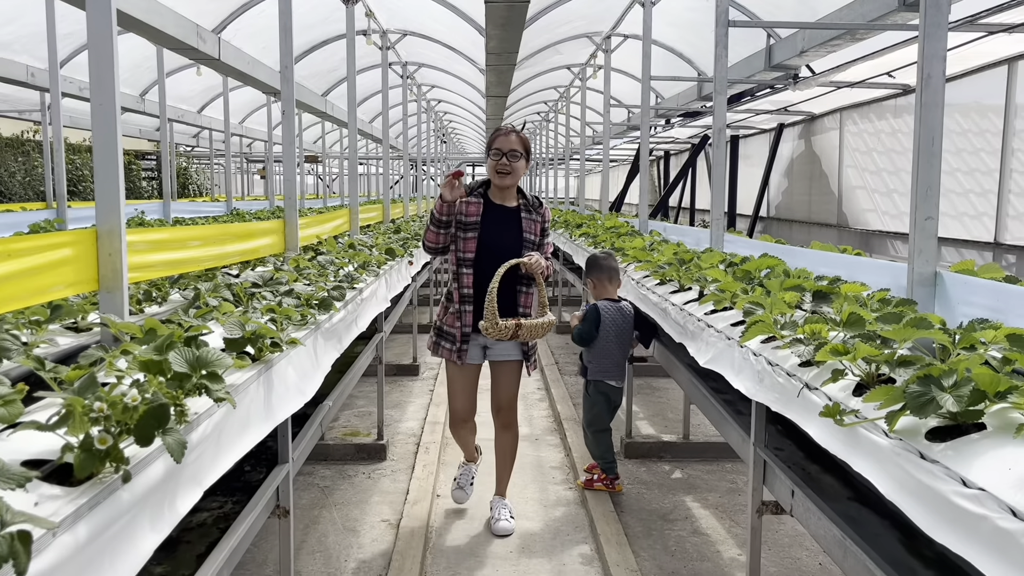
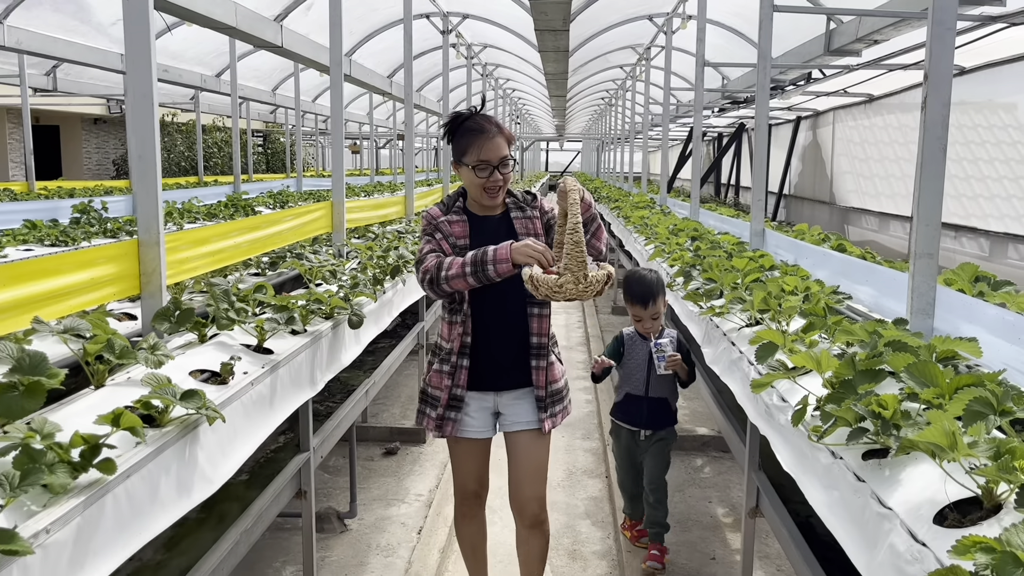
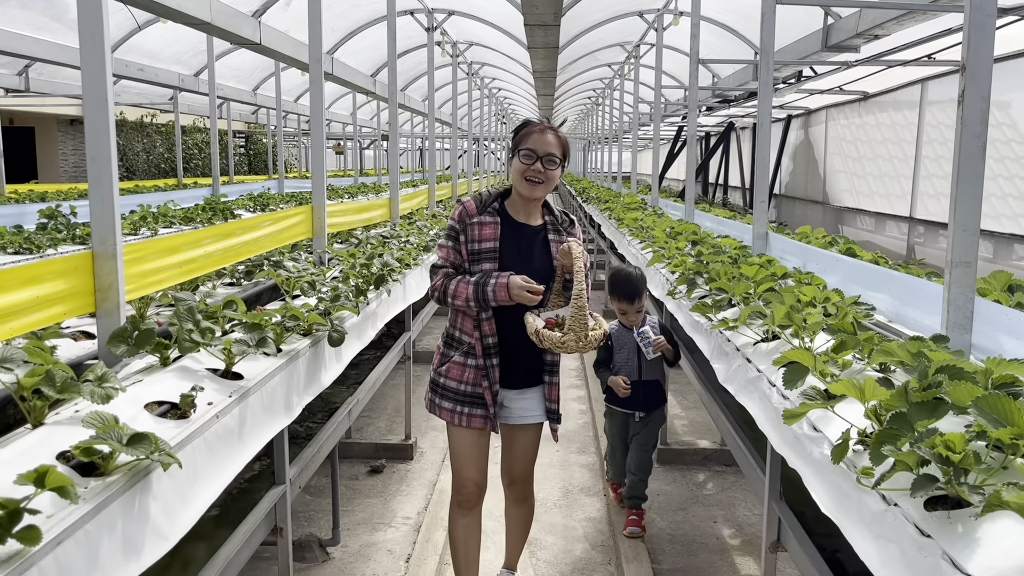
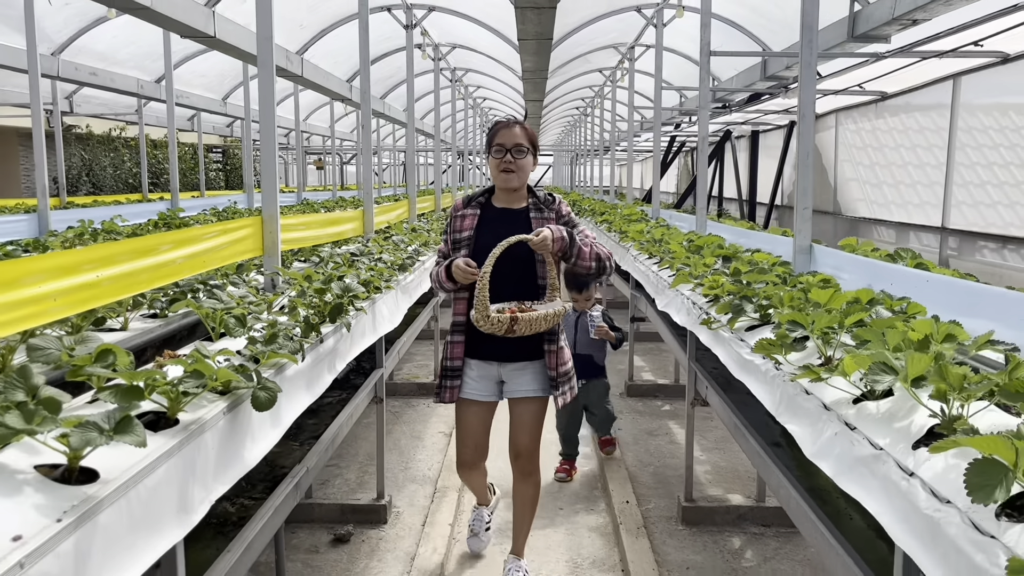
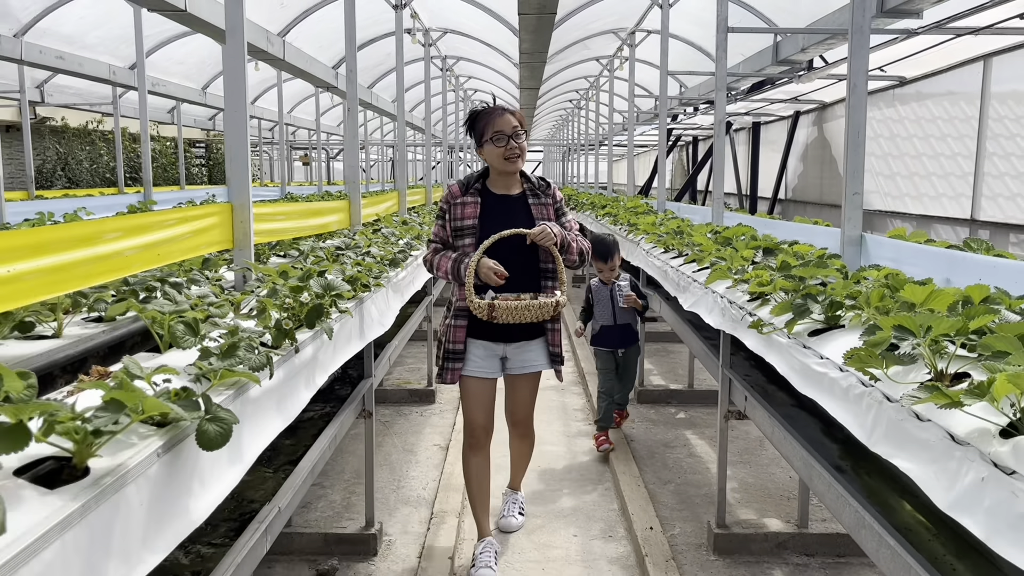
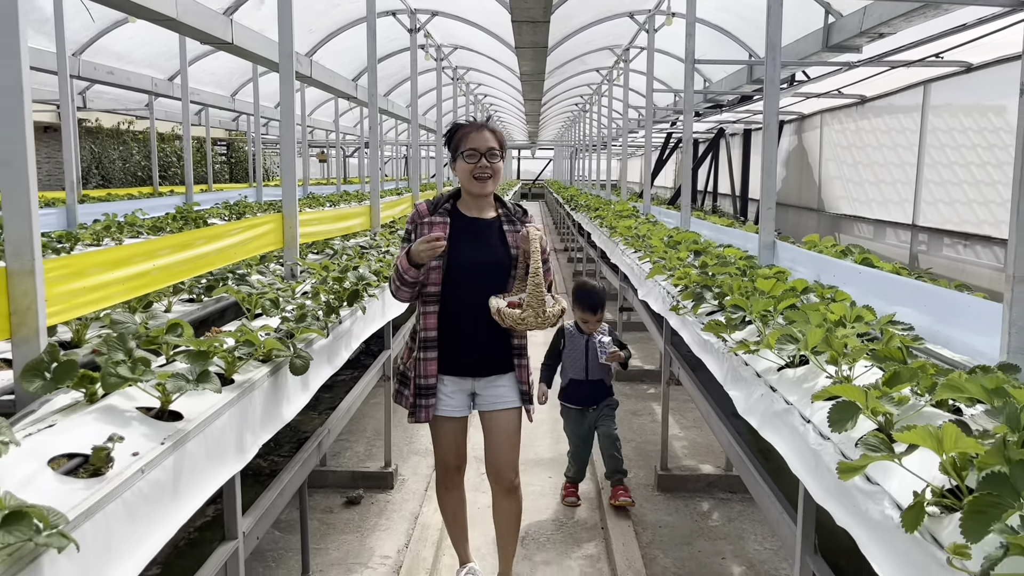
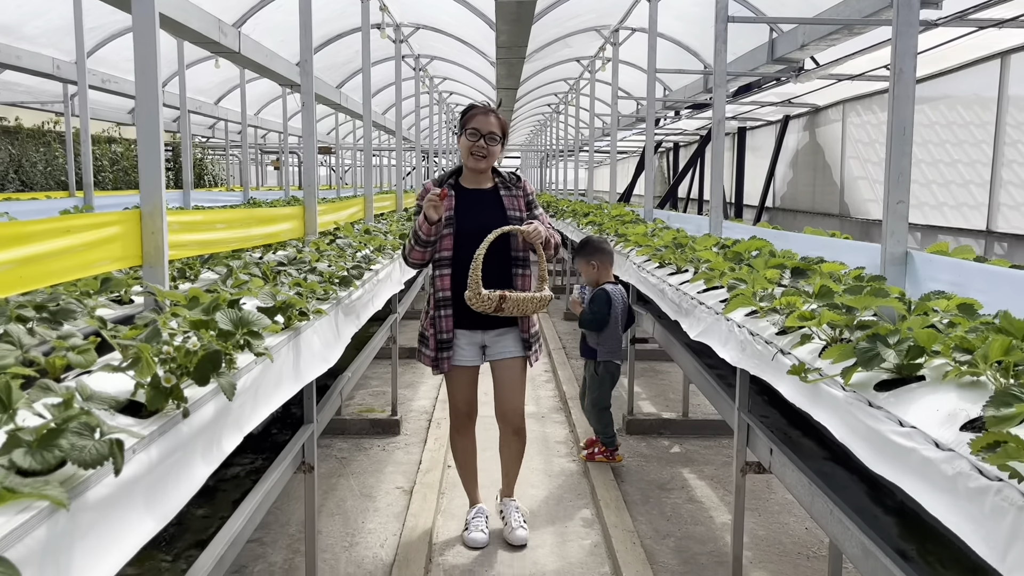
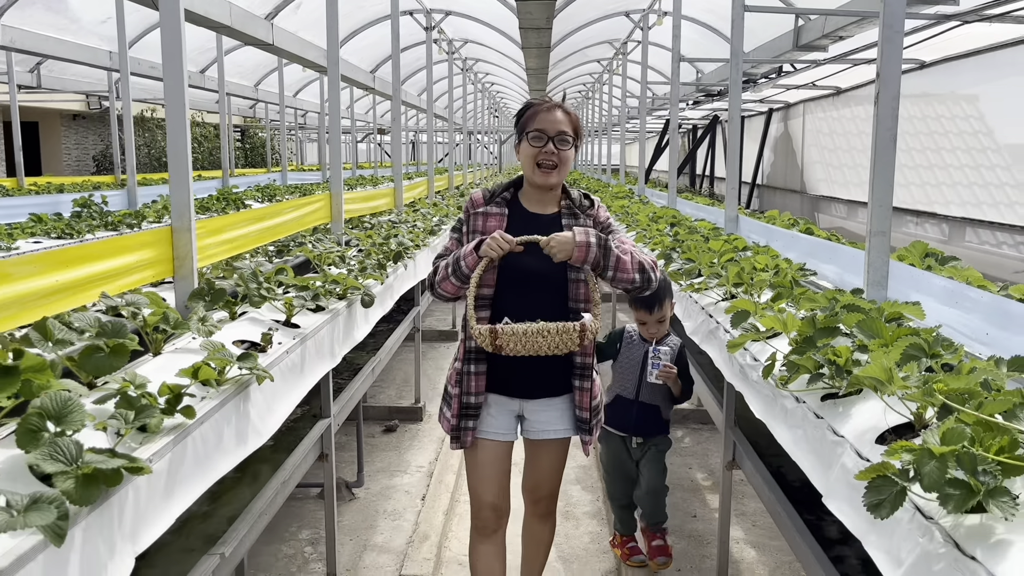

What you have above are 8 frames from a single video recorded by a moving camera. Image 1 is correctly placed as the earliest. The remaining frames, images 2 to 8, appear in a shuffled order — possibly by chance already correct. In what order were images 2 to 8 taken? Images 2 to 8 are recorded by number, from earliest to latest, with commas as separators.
7, 5, 4, 6, 3, 2, 8
